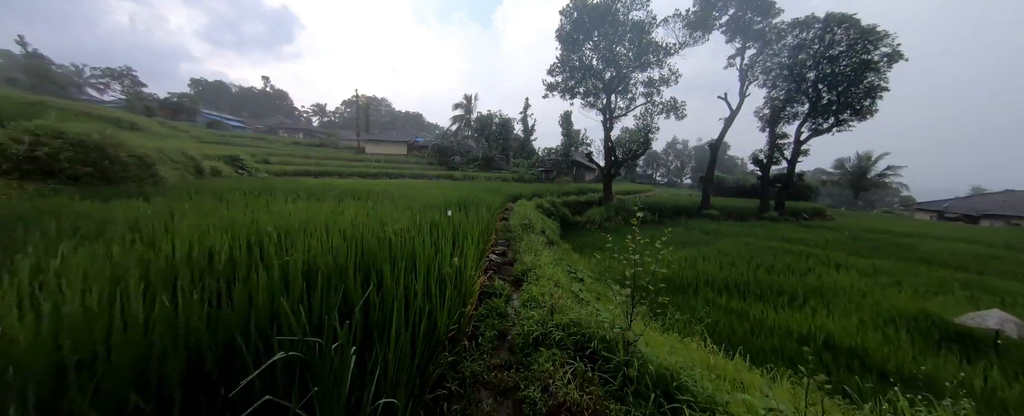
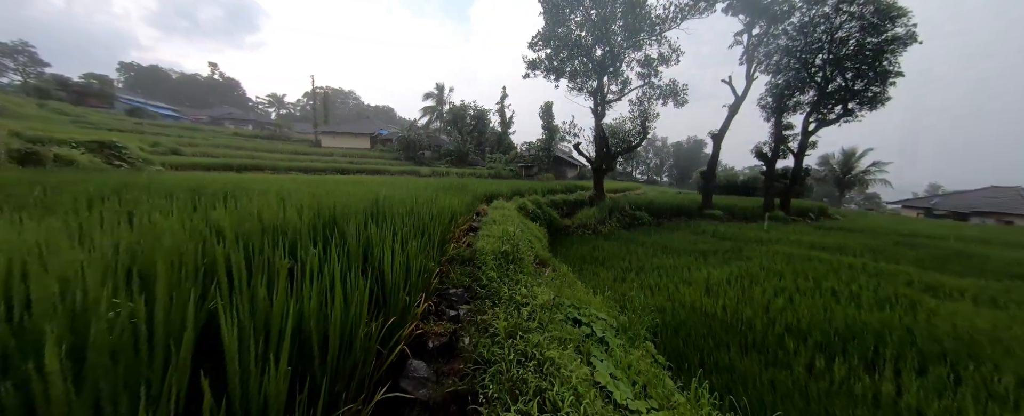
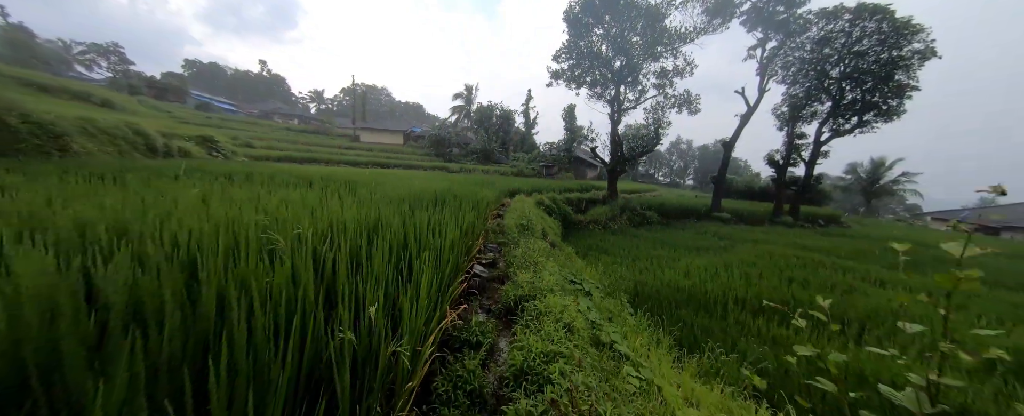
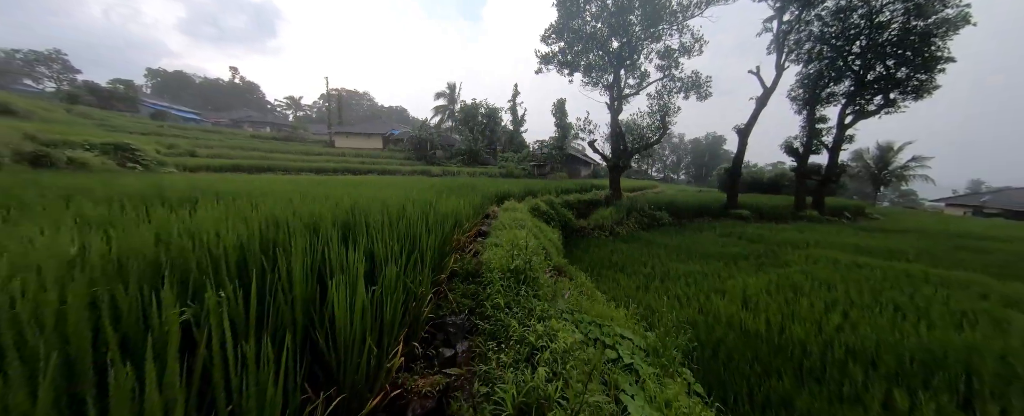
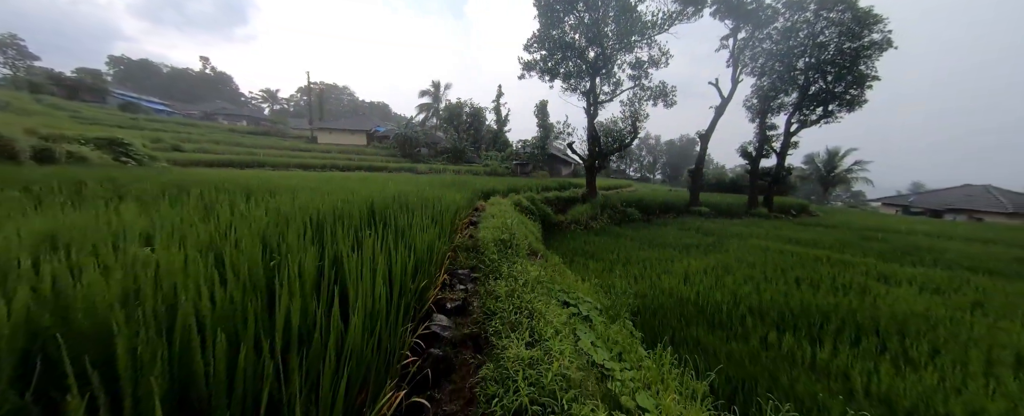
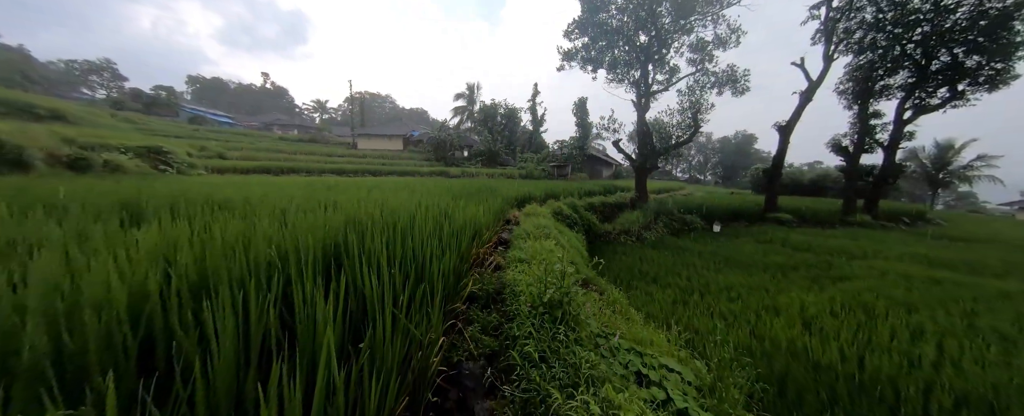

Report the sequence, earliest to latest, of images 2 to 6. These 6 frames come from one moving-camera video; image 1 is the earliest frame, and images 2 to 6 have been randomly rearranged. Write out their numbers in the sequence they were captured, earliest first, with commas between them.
3, 5, 2, 4, 6
